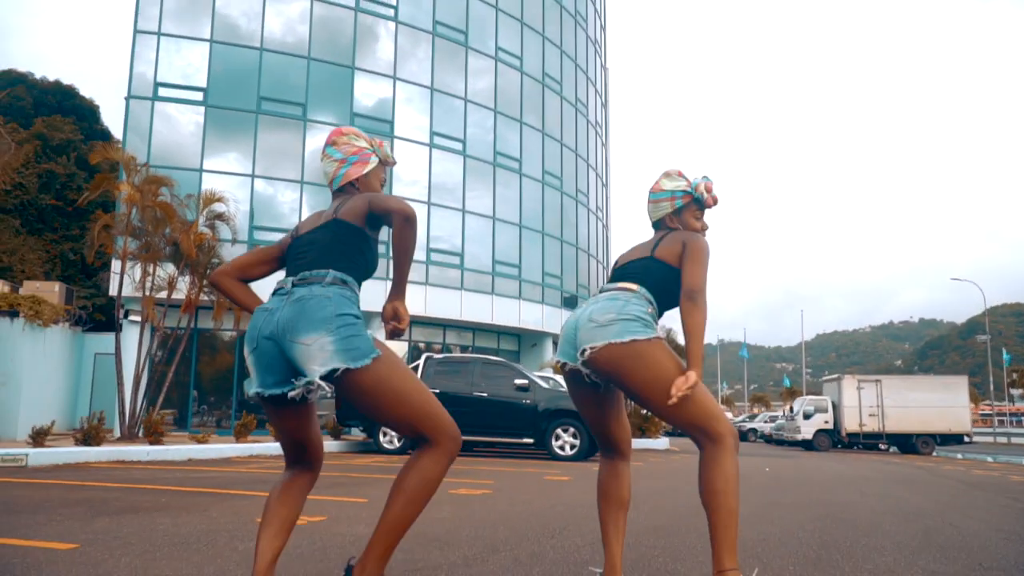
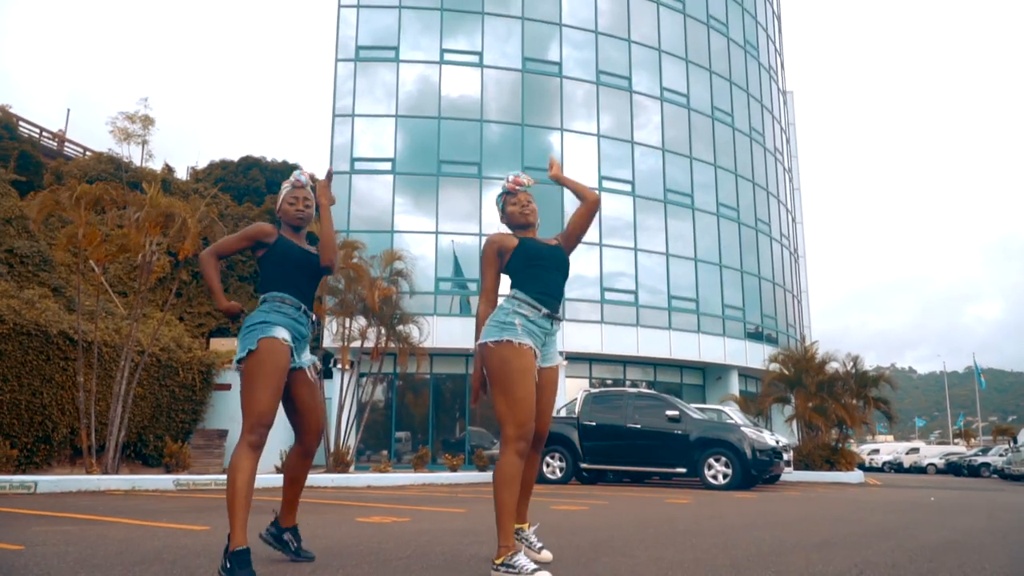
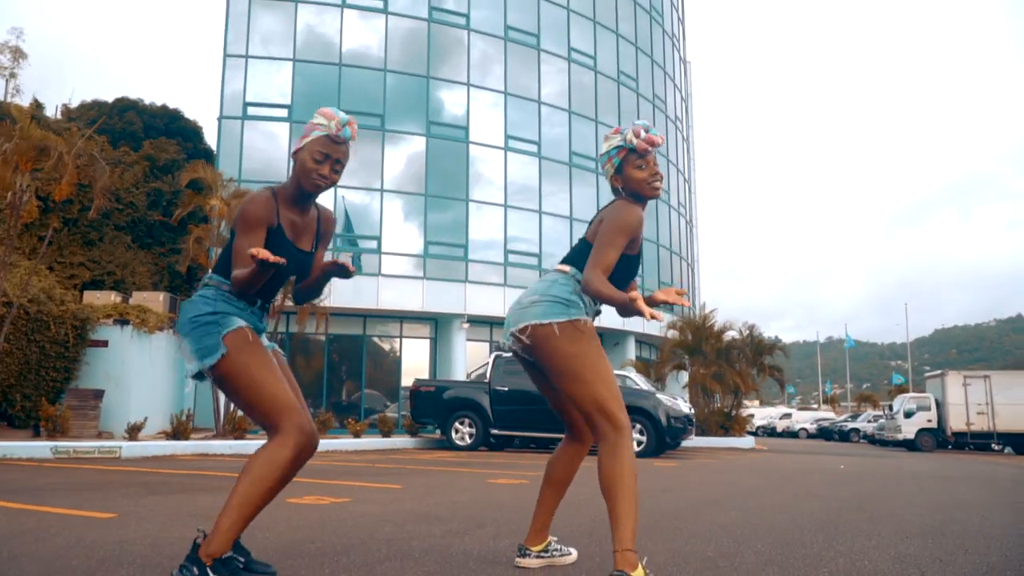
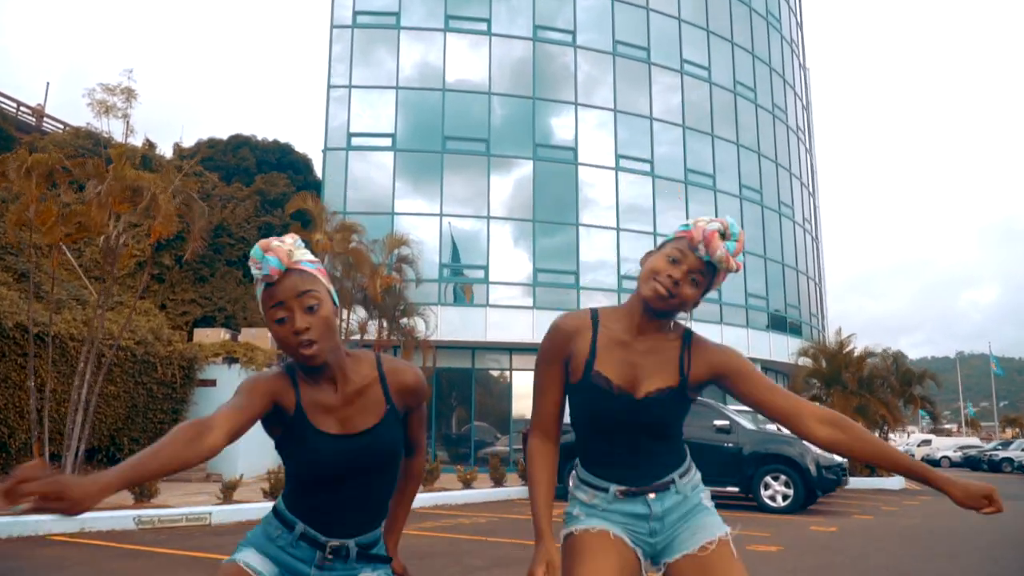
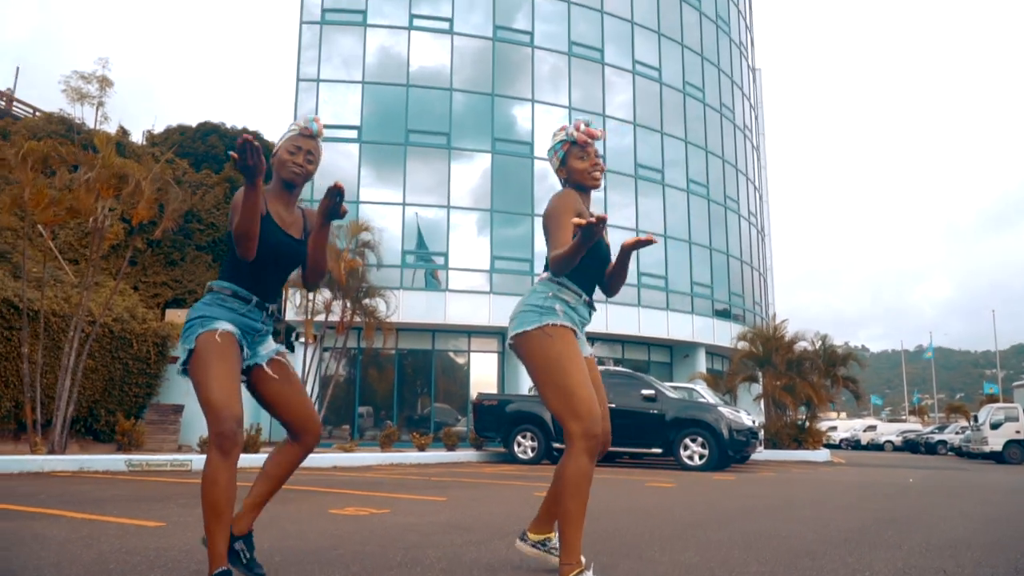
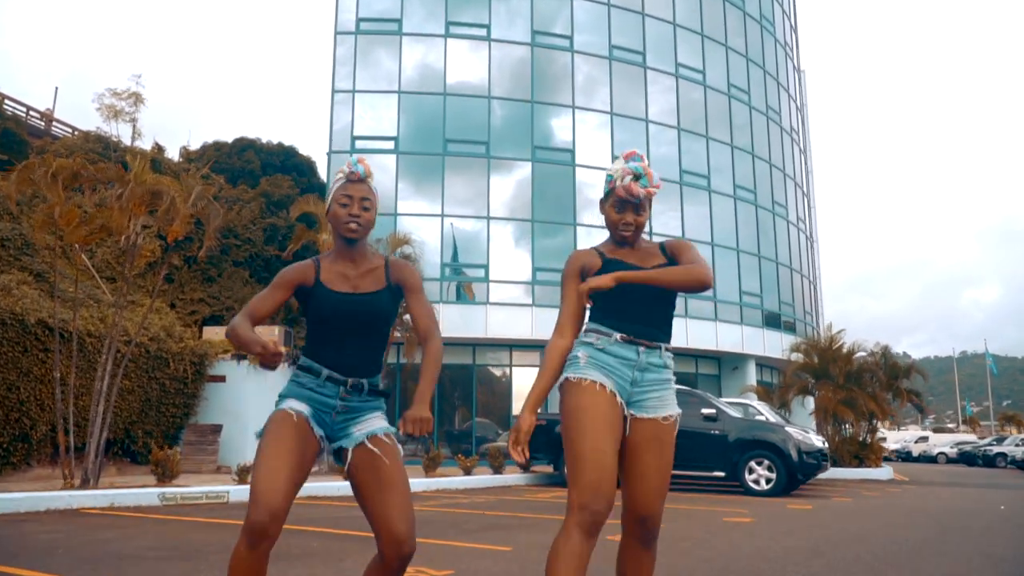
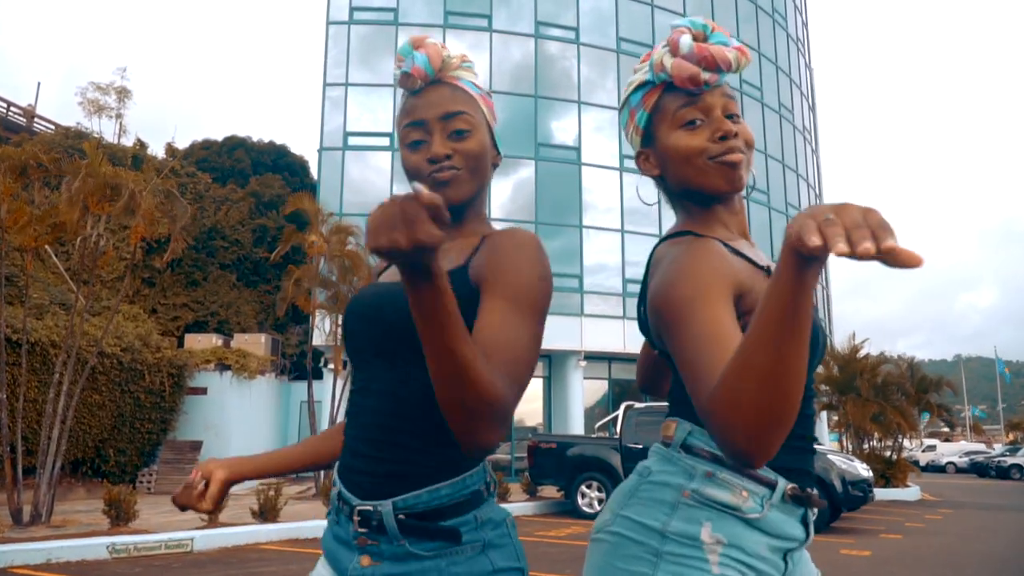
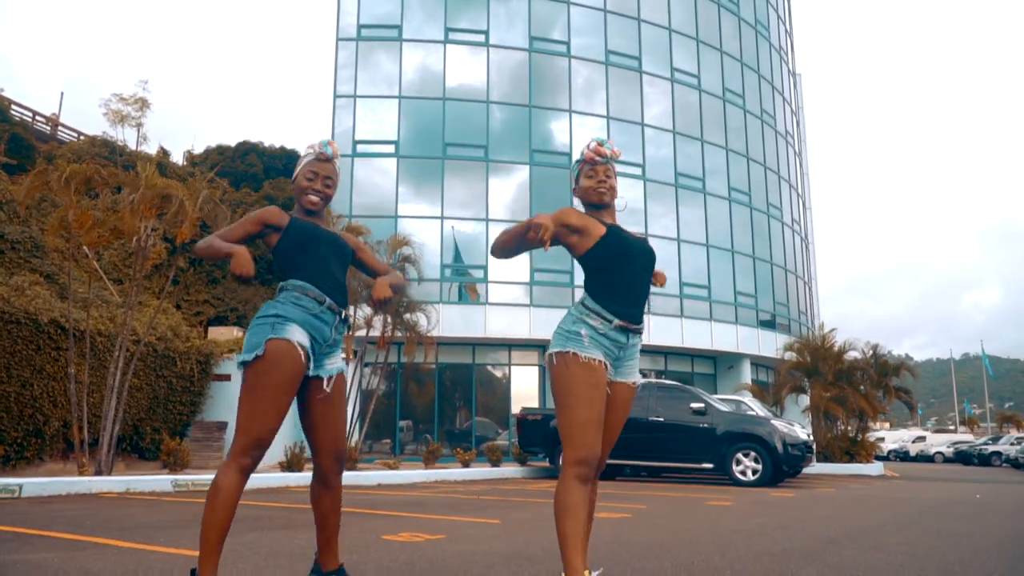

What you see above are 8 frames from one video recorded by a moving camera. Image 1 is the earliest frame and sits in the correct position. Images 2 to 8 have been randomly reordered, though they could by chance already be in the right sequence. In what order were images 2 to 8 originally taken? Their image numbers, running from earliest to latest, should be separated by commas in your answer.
3, 5, 2, 8, 6, 4, 7
